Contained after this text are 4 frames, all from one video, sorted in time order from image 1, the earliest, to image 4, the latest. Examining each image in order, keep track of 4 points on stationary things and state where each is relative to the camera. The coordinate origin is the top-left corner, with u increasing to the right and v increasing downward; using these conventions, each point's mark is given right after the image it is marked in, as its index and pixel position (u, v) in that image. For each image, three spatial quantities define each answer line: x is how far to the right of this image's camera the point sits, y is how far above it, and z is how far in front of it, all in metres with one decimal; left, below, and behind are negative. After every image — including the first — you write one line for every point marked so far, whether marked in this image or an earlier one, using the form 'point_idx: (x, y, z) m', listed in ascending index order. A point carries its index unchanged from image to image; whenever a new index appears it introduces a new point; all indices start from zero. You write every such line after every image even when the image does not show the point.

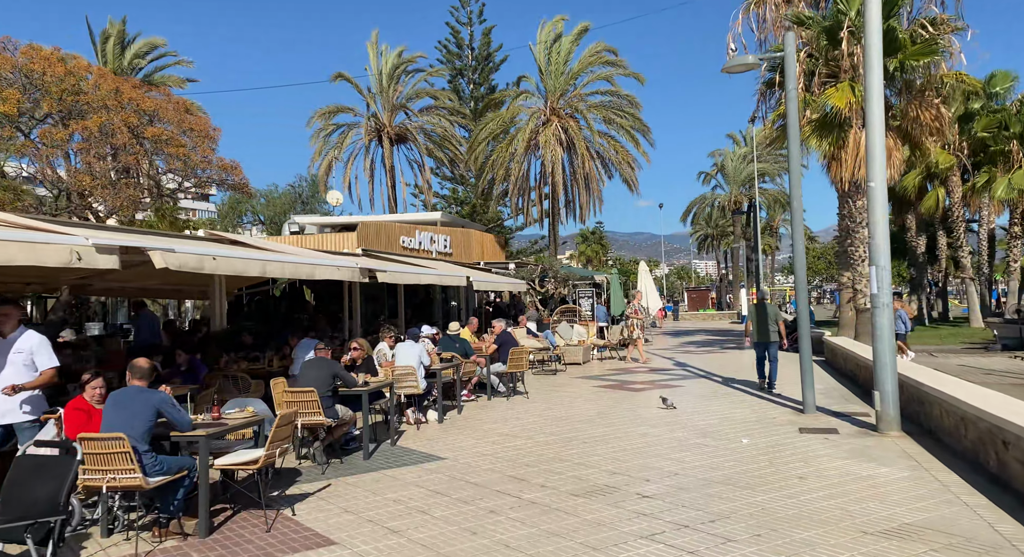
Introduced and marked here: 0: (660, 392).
0: (+2.5, -1.9, +12.7) m
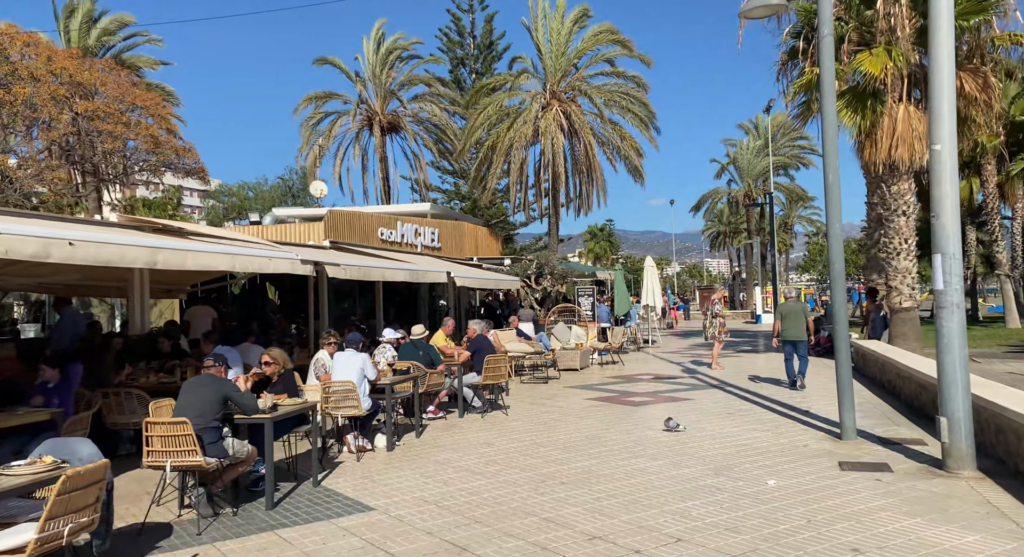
0: (+2.2, -1.9, +10.8) m
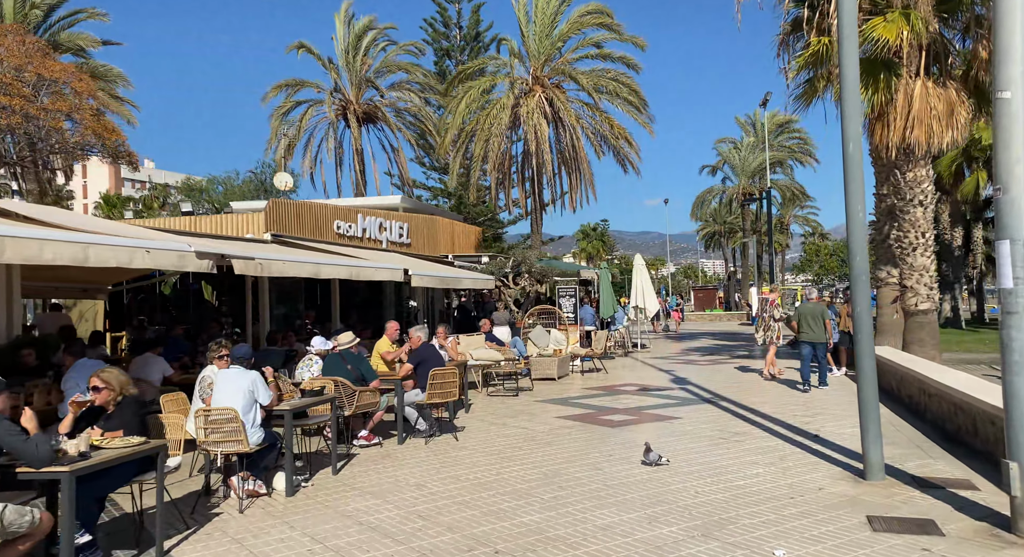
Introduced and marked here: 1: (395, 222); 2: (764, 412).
0: (+1.6, -1.8, +9.1) m
1: (-2.8, +1.4, +17.8) m
2: (+3.5, -1.8, +10.1) m
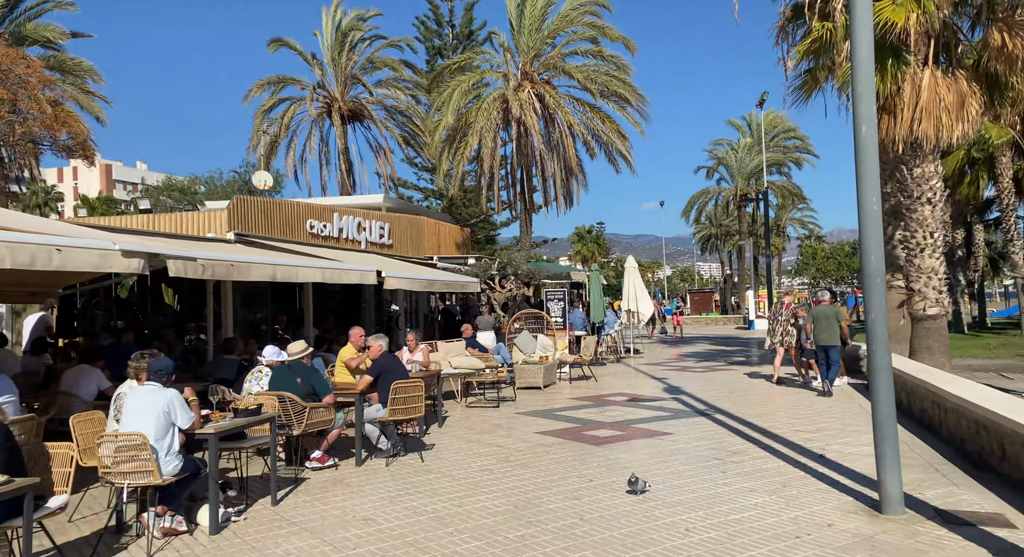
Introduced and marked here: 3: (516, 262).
0: (+1.4, -1.9, +8.3) m
1: (-3.1, +1.3, +17.0) m
2: (+3.2, -1.9, +9.3) m
3: (+0.1, +0.4, +17.4) m
